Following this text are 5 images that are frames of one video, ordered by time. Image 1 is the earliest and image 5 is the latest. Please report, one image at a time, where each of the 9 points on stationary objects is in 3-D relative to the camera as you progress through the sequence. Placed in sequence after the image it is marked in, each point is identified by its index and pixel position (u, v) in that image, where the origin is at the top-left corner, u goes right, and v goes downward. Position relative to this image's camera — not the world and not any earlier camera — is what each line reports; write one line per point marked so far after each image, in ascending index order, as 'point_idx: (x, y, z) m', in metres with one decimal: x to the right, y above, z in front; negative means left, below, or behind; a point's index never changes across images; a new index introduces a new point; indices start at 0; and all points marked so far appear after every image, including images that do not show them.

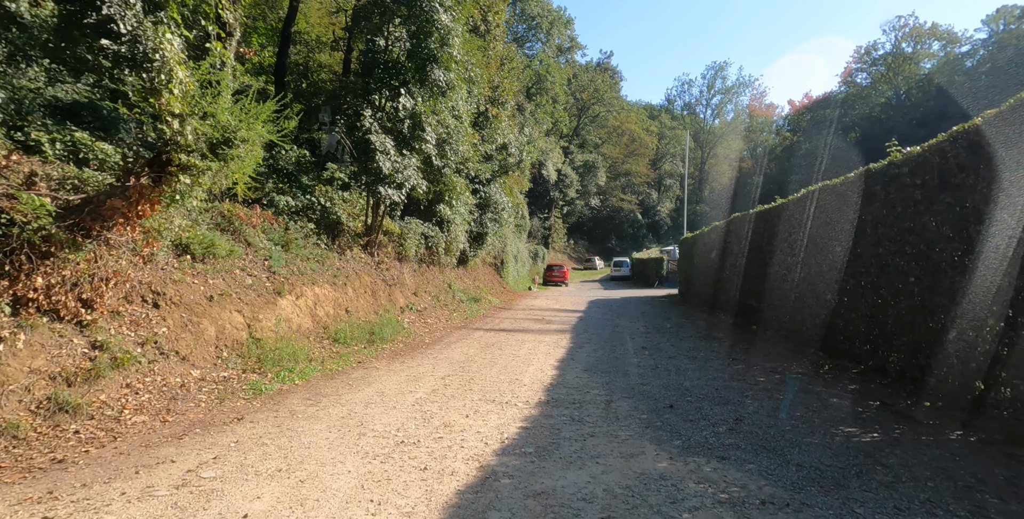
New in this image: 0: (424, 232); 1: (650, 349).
0: (-2.5, +0.8, +14.7) m
1: (+2.5, -1.6, +9.3) m
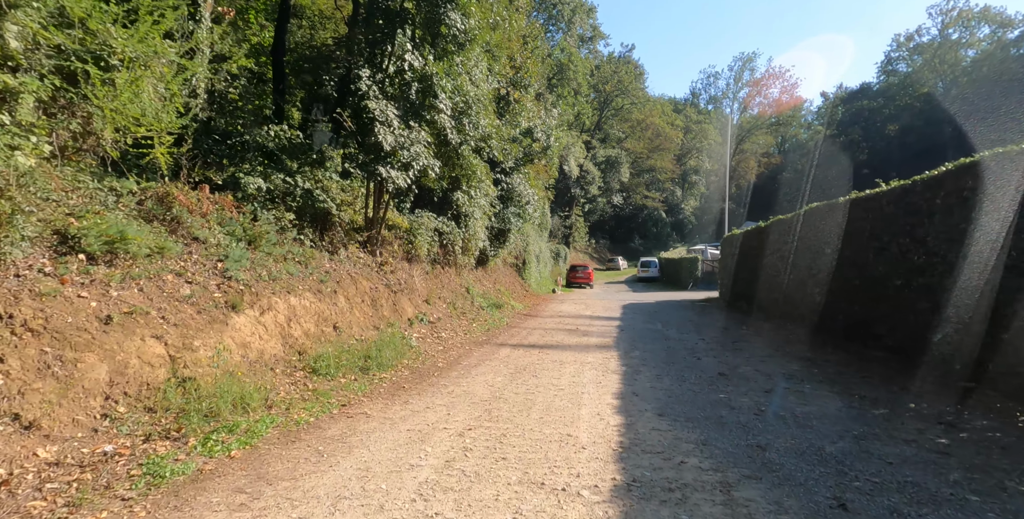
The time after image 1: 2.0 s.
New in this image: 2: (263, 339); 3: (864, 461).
0: (-1.8, +0.8, +12.6) m
1: (+3.0, -1.6, +7.1) m
2: (-2.5, -0.8, +5.2) m
3: (+2.6, -1.5, +3.9) m
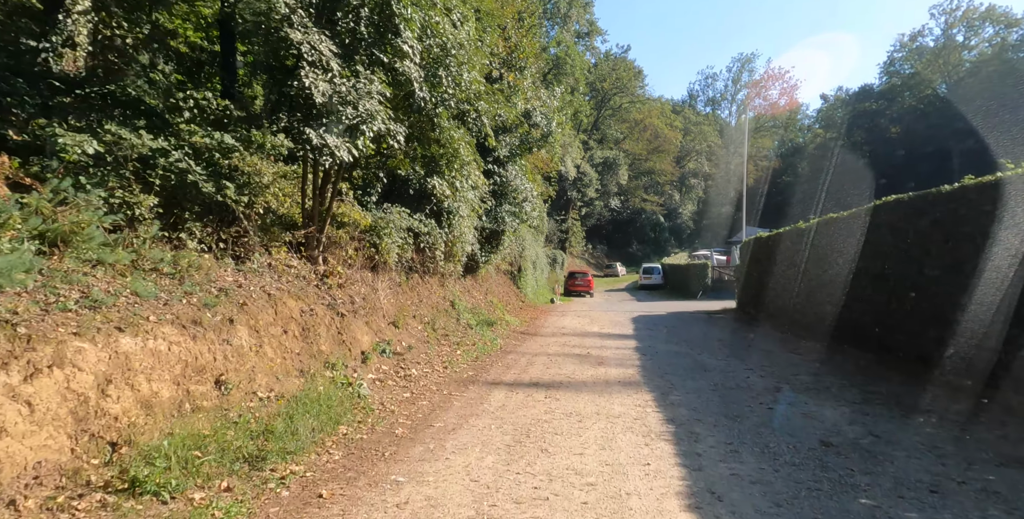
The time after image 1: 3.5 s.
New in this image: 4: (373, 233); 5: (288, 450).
0: (-1.9, +0.6, +10.1) m
1: (+3.0, -1.7, +4.6) m
2: (-2.5, -0.9, +2.6) m
3: (+2.7, -1.6, +1.3) m
4: (-2.3, +0.4, +8.4) m
5: (-1.7, -1.4, +3.8) m
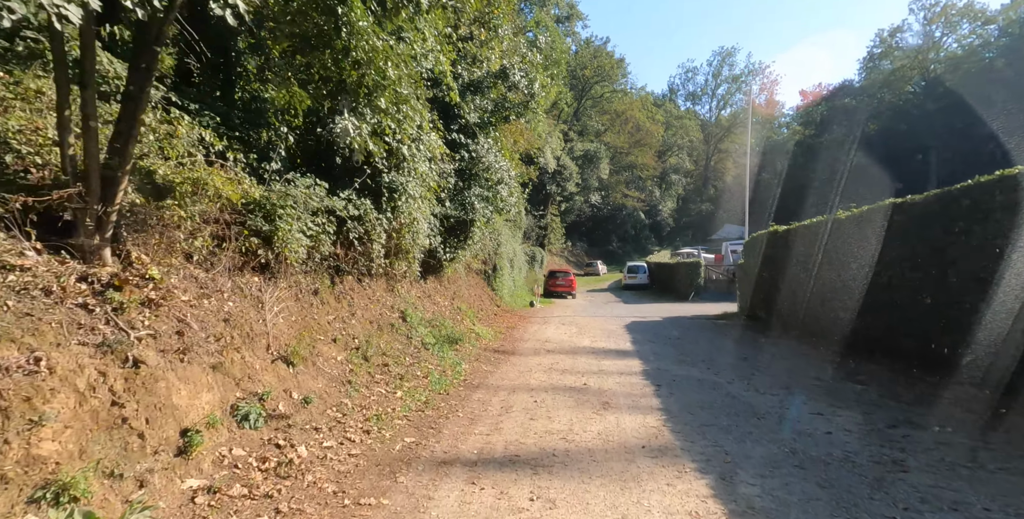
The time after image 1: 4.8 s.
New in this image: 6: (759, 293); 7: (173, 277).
0: (-2.3, +0.7, +7.0) m
1: (+2.8, -1.7, +1.7) m
2: (-2.6, -0.9, -0.5) m
3: (+2.6, -1.6, -1.5) m
4: (-2.6, +0.4, +5.3) m
5: (-1.8, -1.4, +0.7) m
6: (+8.6, -1.2, +17.7) m
7: (-2.7, -0.2, +4.4) m
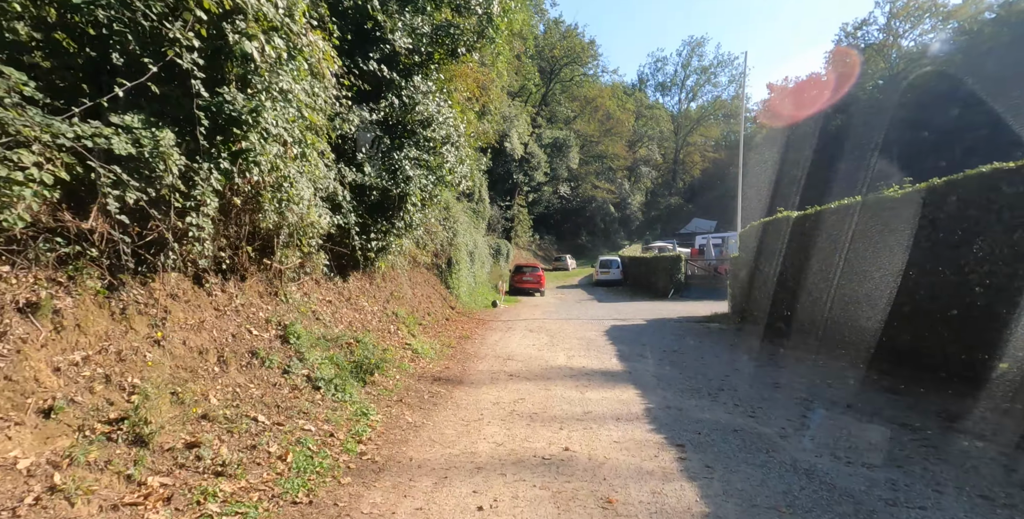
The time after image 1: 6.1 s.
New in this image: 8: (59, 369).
0: (-2.8, +0.8, +3.4) m
1: (+2.6, -1.7, -1.5) m
2: (-2.7, -0.8, -4.1) m
3: (+2.6, -1.6, -4.7) m
4: (-3.0, +0.5, +1.8) m
5: (-2.0, -1.3, -2.7) m
6: (+7.3, -1.0, +14.9) m
7: (-3.0, -0.1, +0.8) m
8: (-2.9, -0.7, +3.3) m
